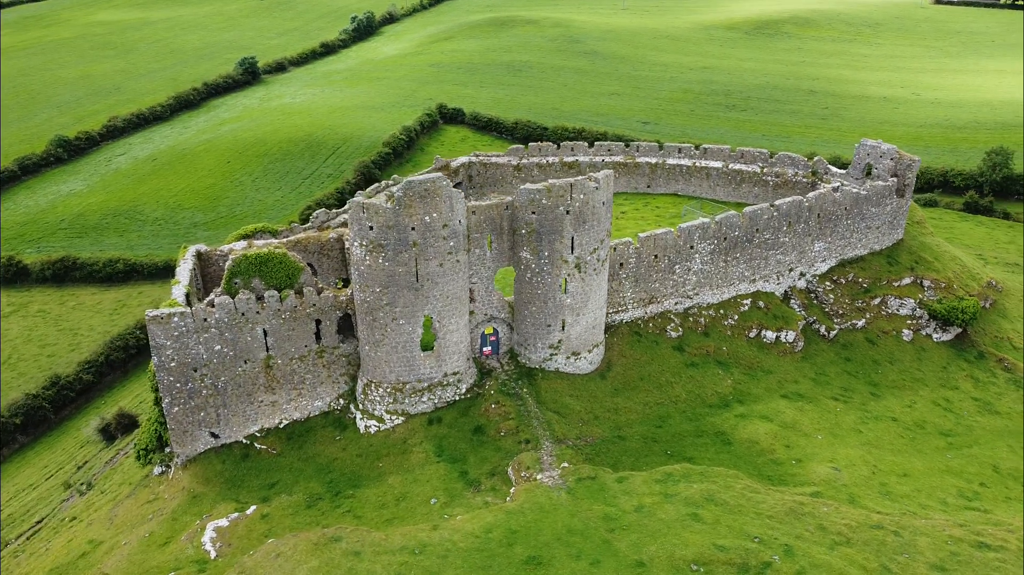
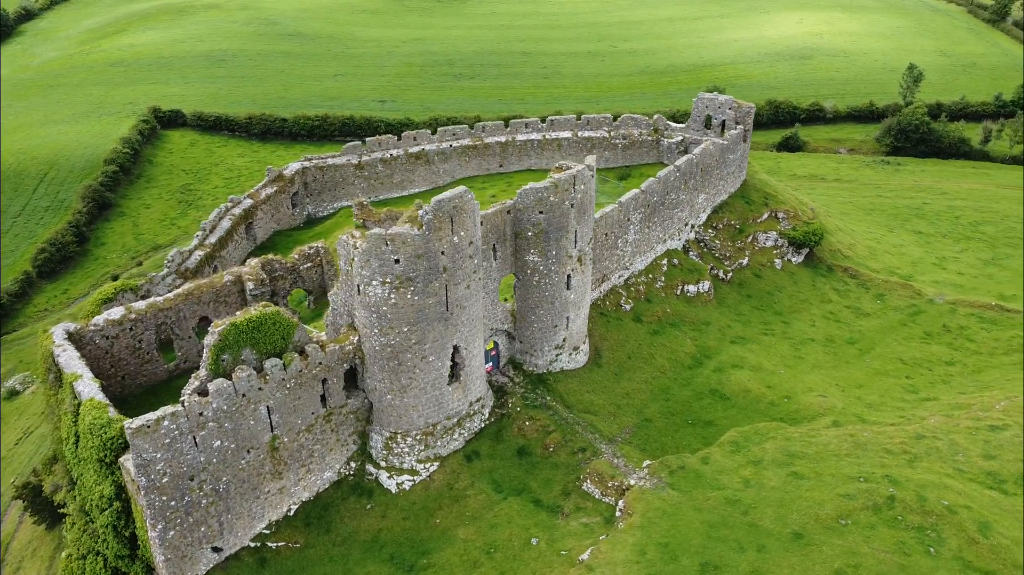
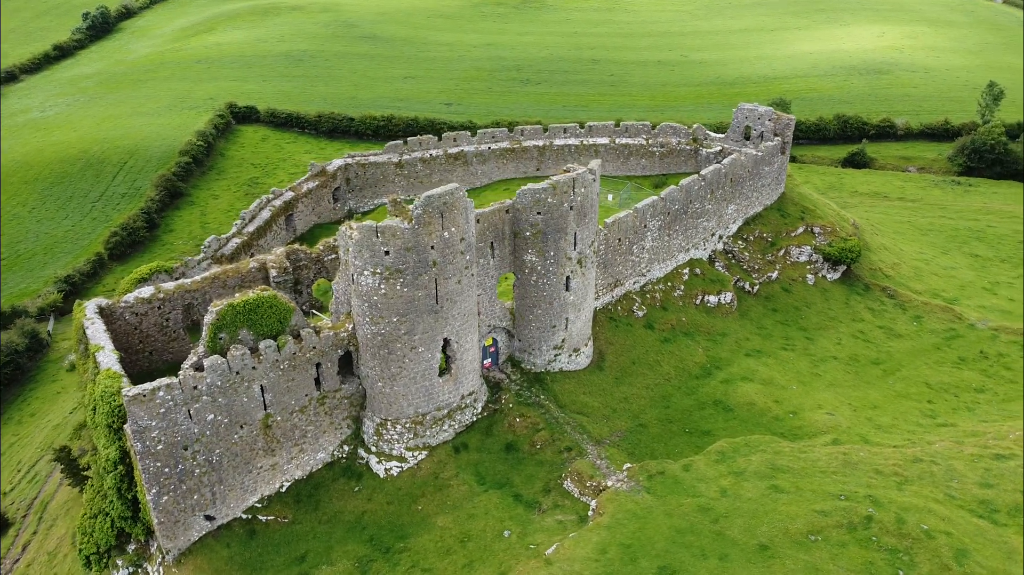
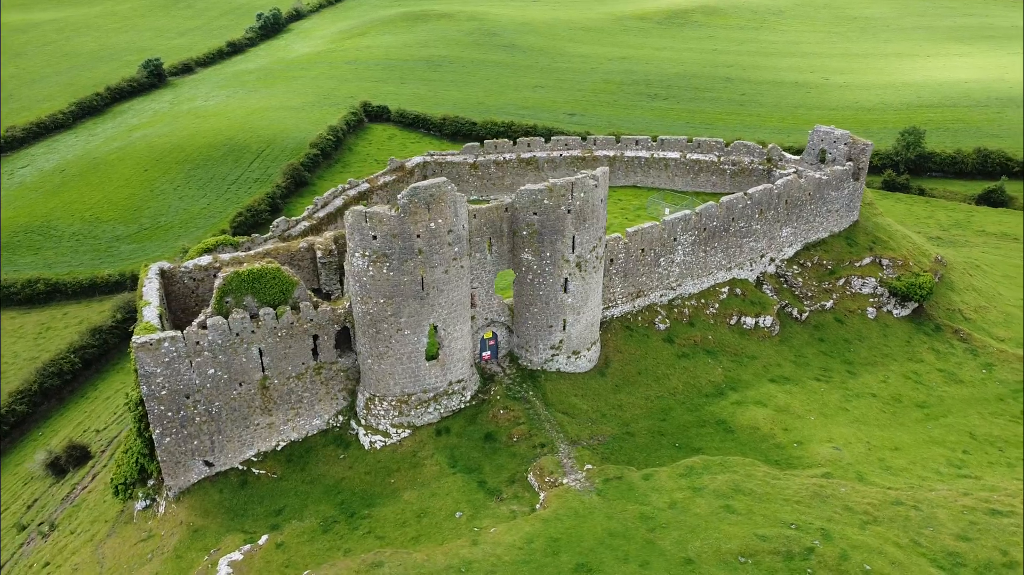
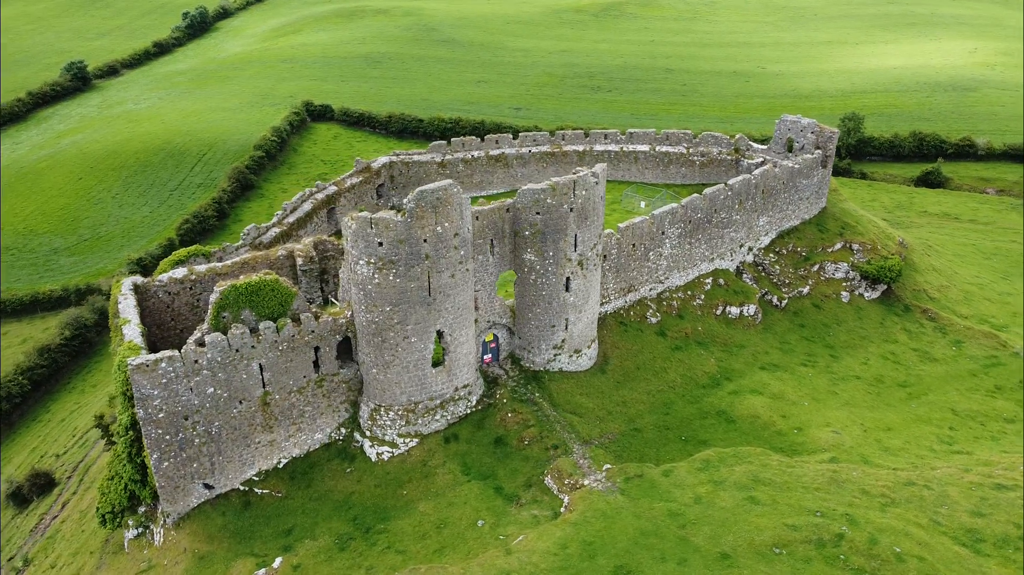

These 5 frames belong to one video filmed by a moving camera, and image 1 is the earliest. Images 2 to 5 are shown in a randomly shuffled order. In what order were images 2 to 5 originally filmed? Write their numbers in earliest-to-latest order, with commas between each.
4, 5, 3, 2
